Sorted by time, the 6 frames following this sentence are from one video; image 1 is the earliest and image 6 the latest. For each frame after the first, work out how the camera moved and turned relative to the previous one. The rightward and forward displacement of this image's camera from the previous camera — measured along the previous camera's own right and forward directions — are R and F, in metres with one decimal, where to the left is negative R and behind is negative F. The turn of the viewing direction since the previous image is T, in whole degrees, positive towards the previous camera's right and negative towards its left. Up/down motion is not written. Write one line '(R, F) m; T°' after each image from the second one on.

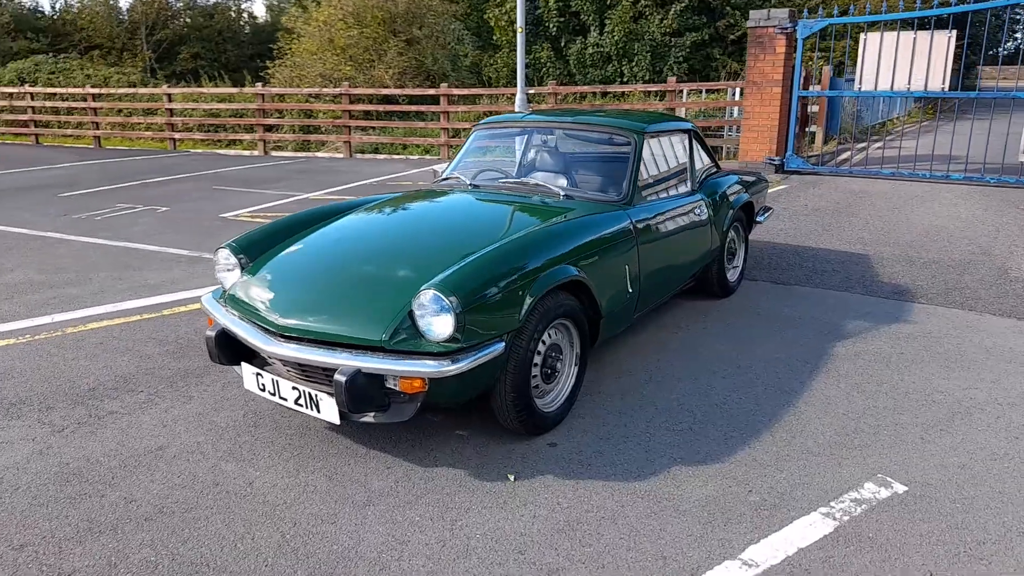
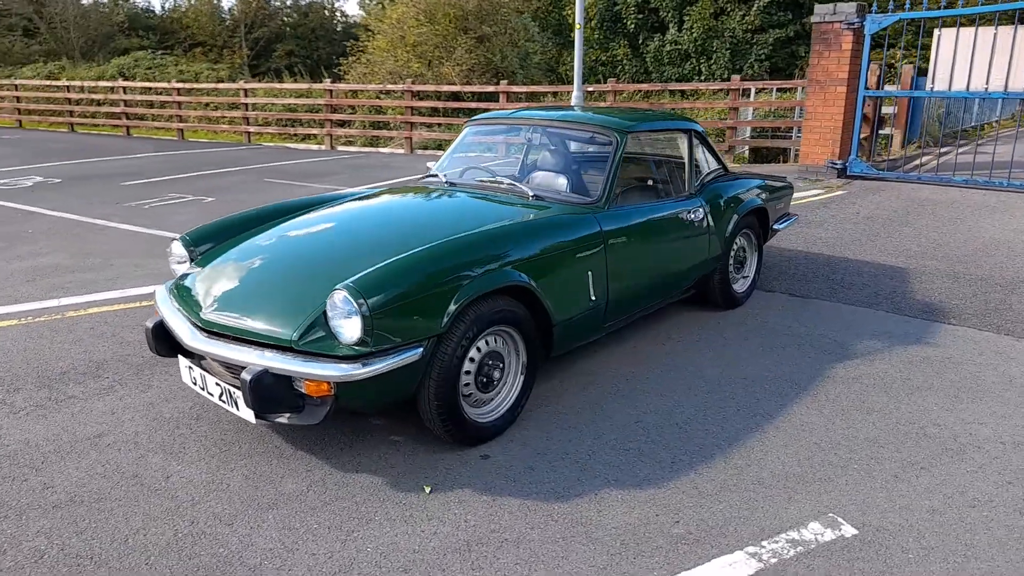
(+0.7, +0.2) m; -7°
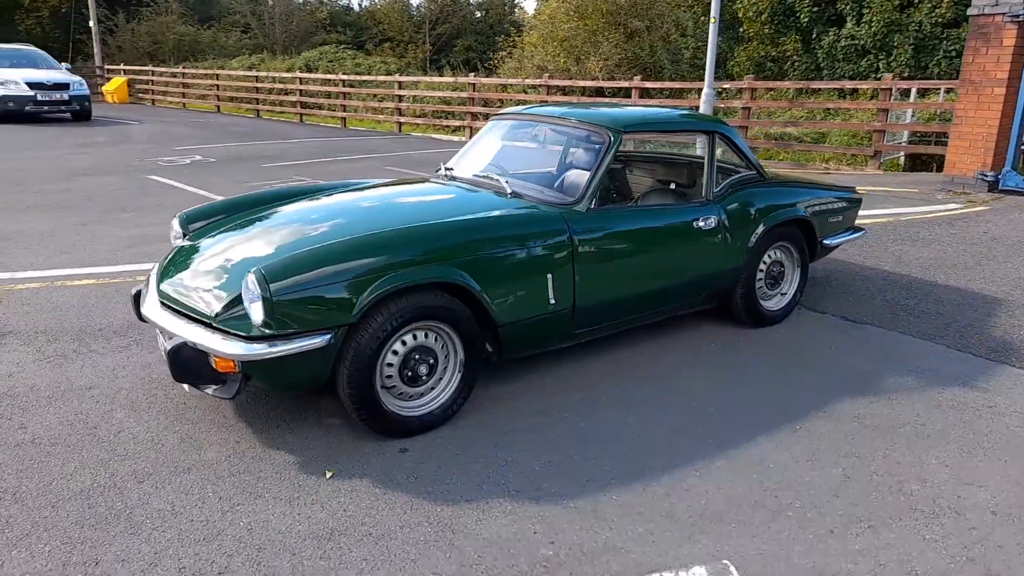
(+1.1, +0.2) m; -13°
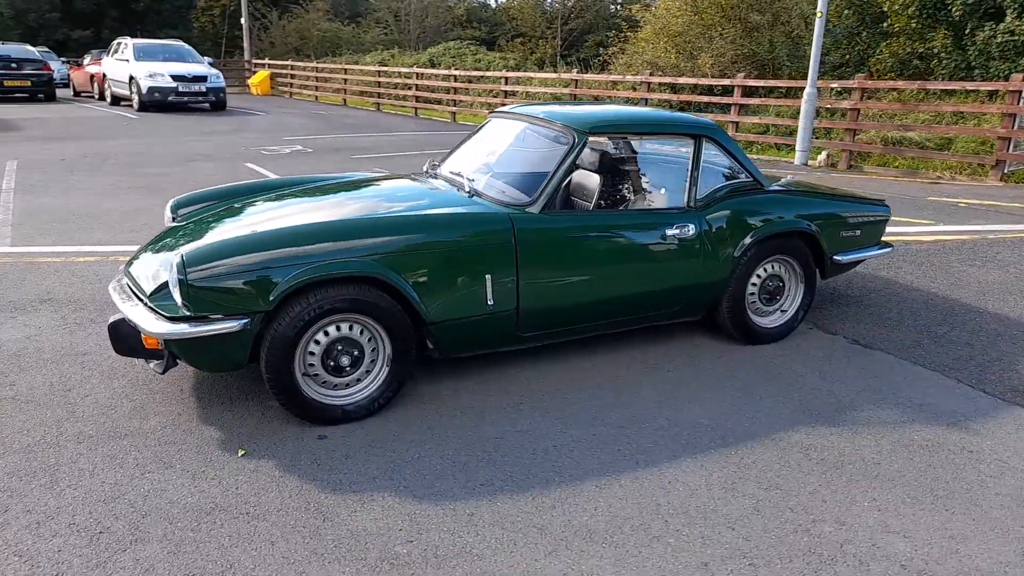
(+1.0, +0.1) m; -10°
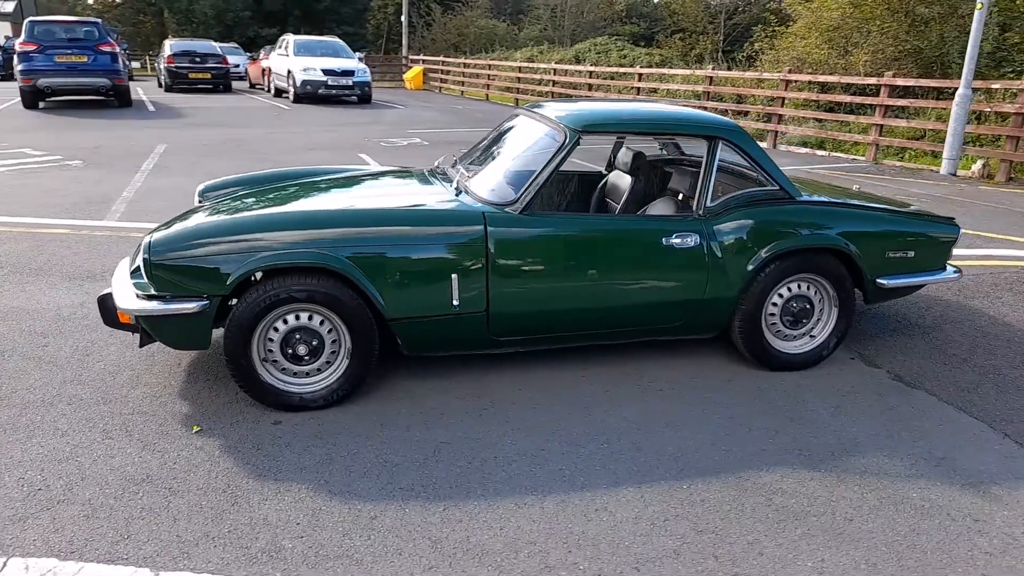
(+0.9, +0.2) m; -12°
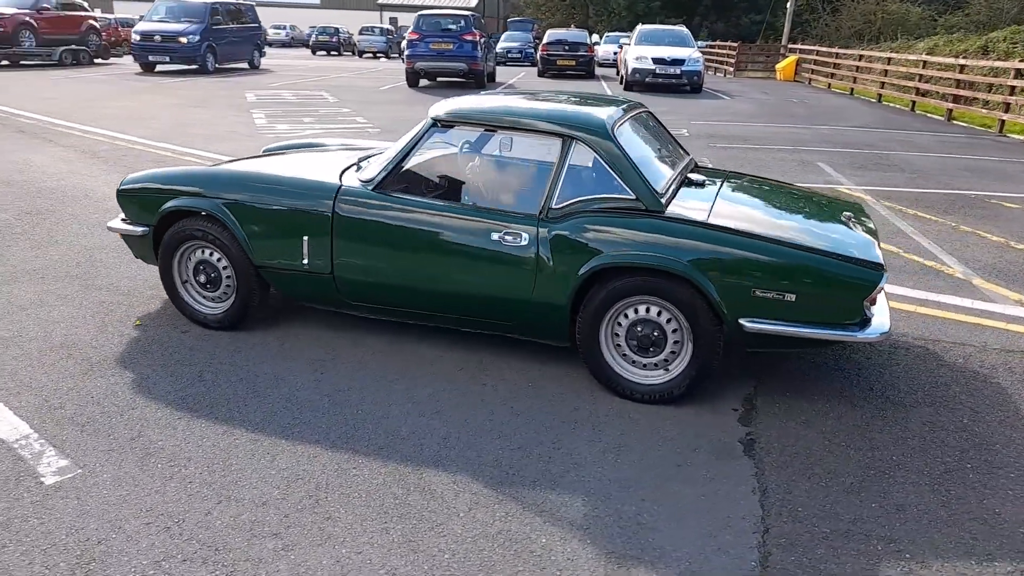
(+2.8, +0.6) m; -30°
